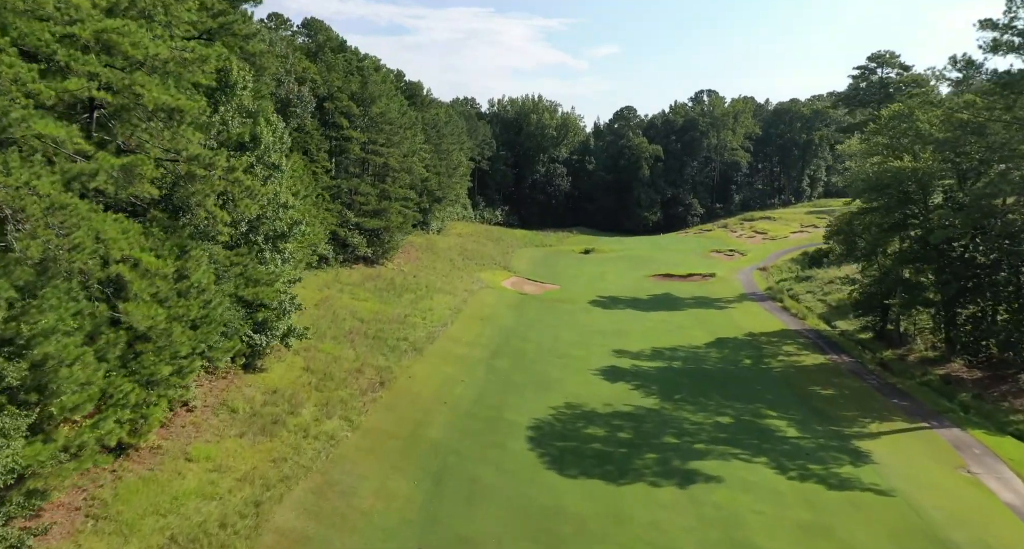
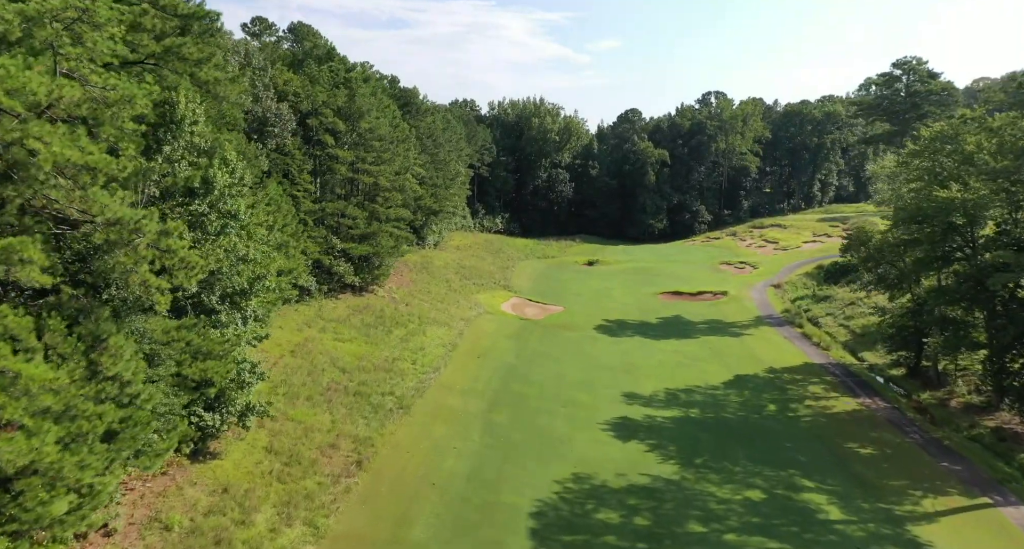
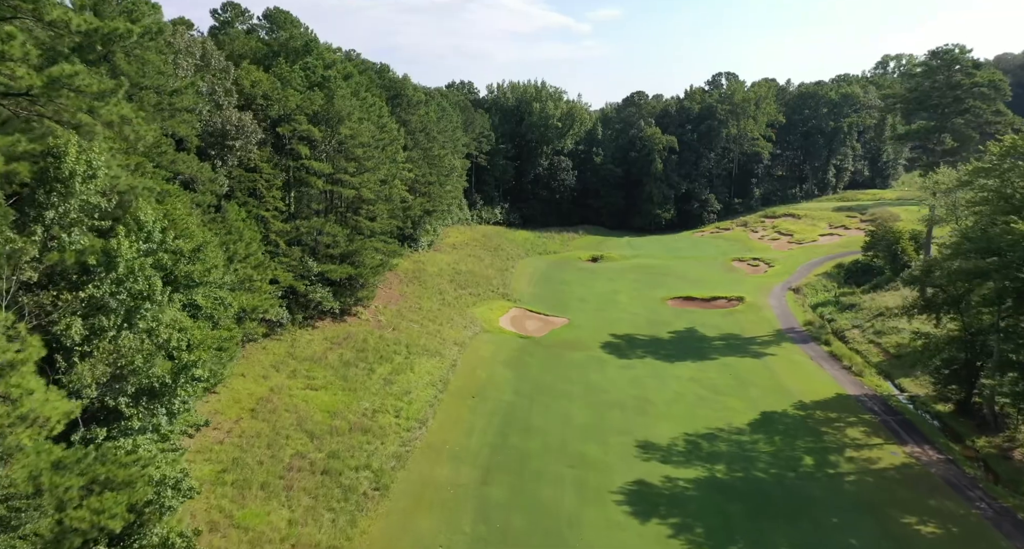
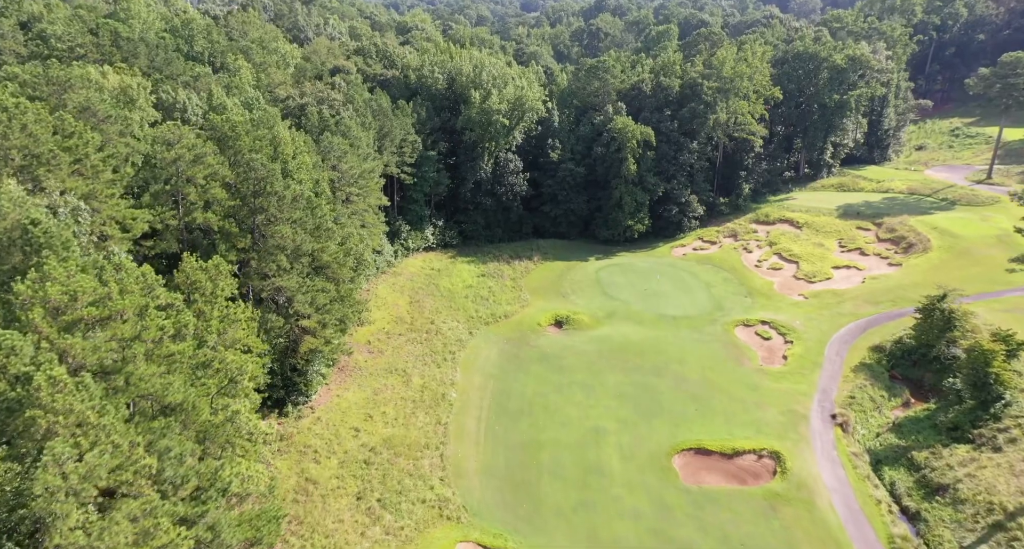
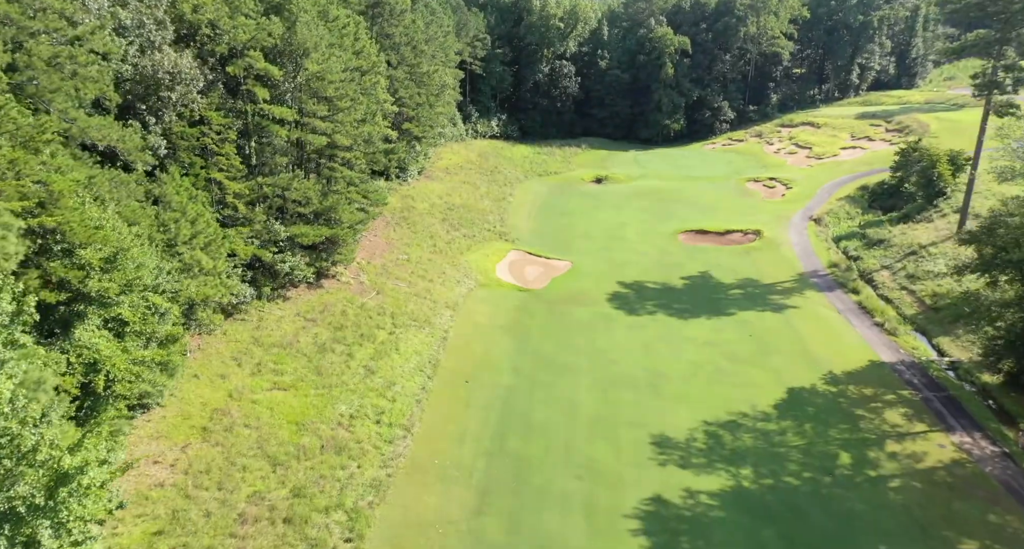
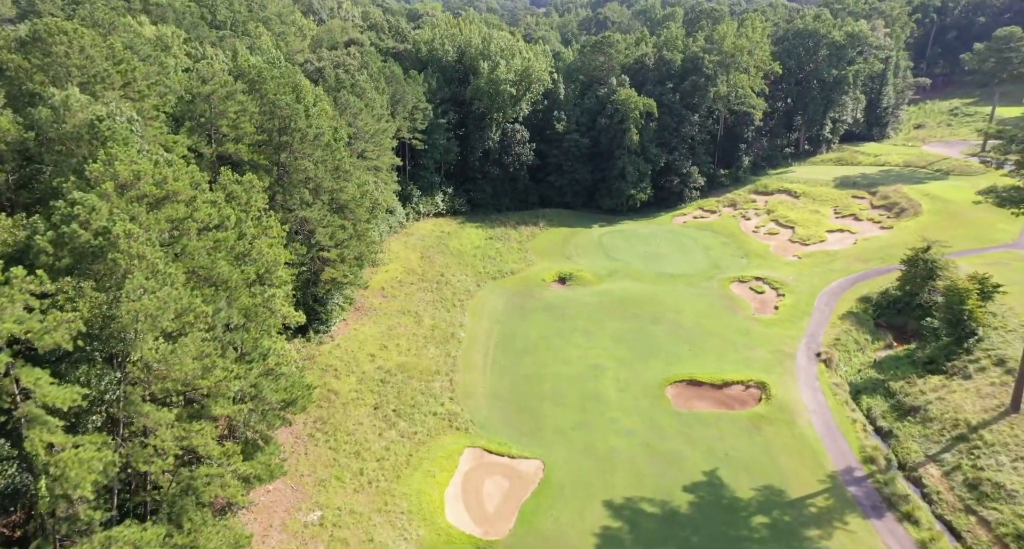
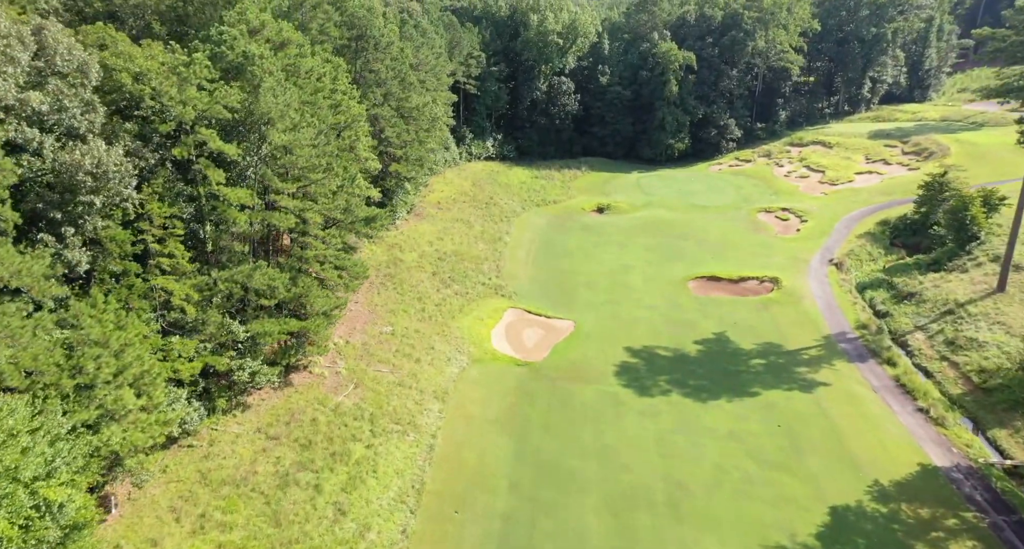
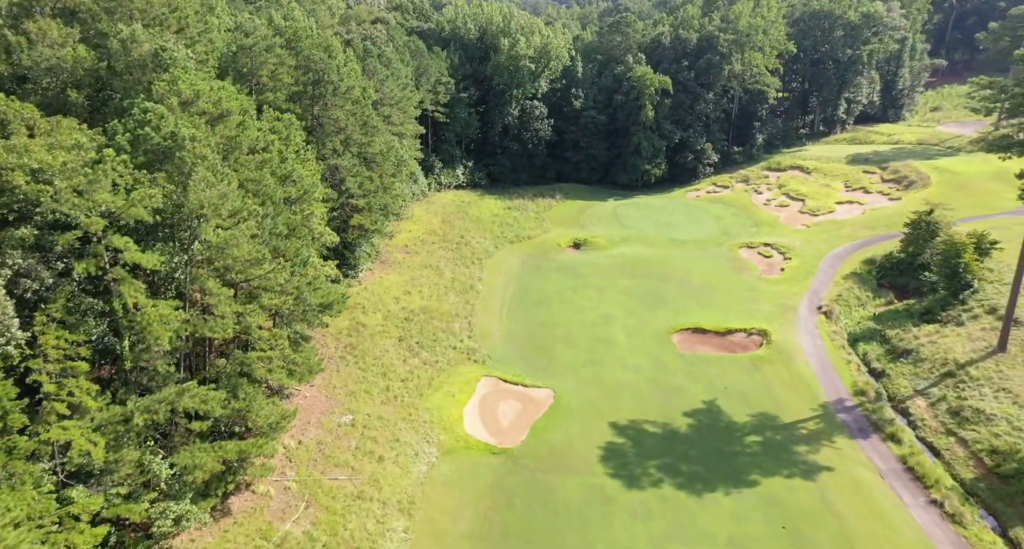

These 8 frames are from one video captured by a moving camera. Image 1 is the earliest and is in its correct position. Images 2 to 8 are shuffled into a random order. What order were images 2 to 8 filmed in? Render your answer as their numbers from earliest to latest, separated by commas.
2, 3, 5, 7, 8, 6, 4
